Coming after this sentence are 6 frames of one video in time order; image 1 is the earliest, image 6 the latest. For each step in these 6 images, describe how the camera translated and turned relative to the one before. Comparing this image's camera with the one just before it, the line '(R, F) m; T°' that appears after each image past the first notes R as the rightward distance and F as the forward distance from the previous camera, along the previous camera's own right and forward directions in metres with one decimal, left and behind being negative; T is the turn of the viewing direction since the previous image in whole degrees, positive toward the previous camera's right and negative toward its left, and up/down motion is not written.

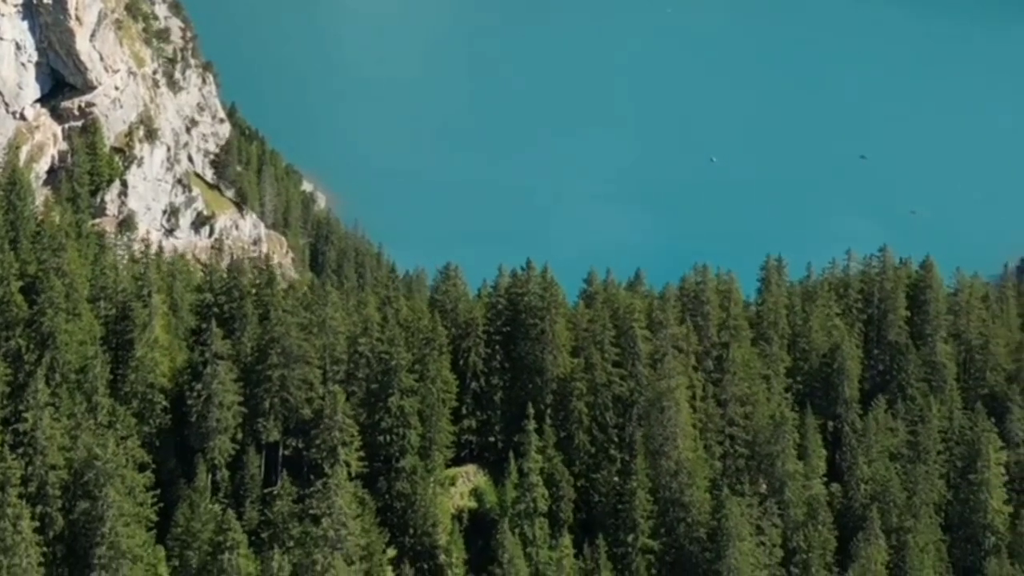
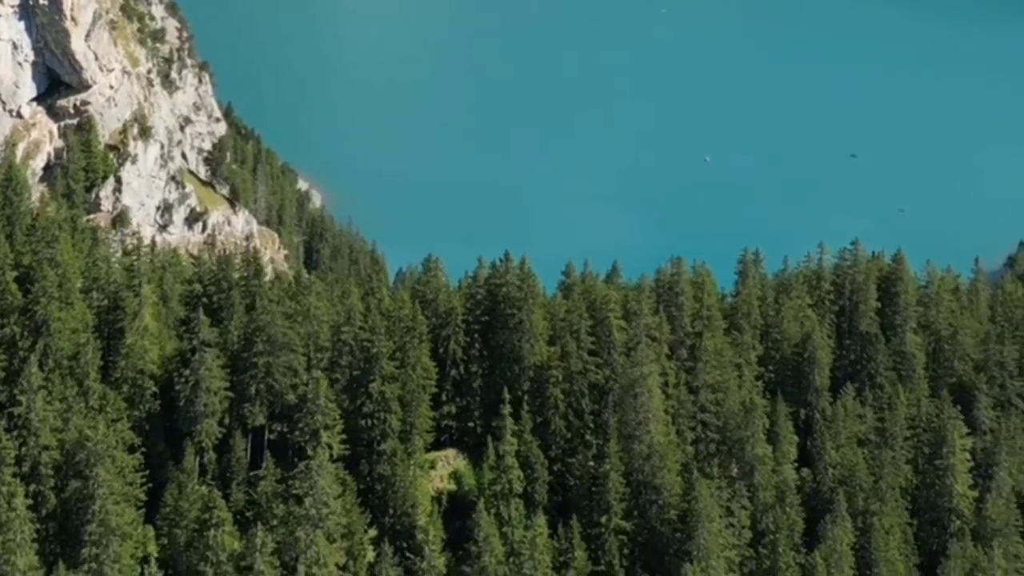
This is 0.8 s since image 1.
(+1.2, -2.9) m; 0°
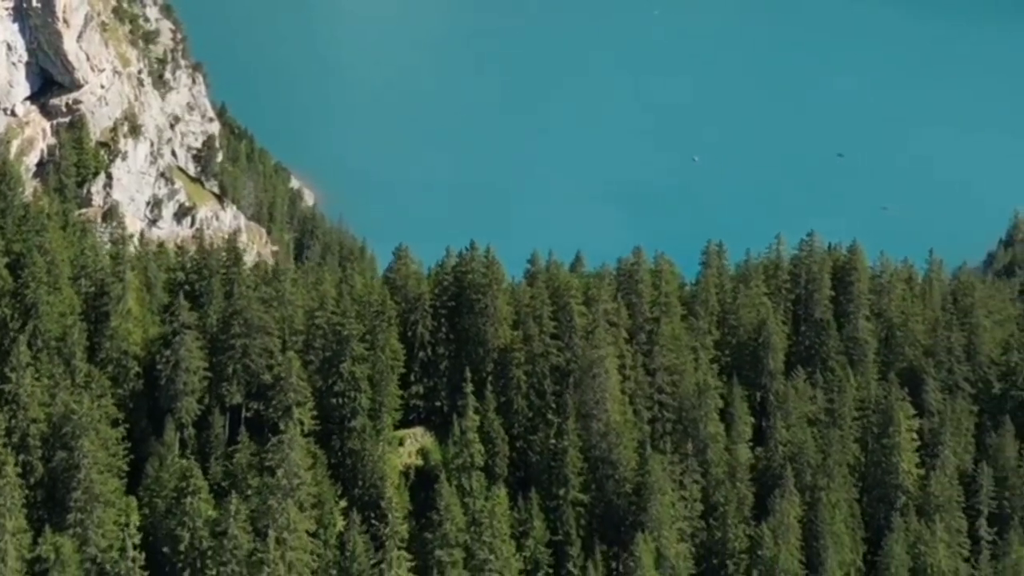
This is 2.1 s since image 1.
(+2.1, -4.9) m; 0°
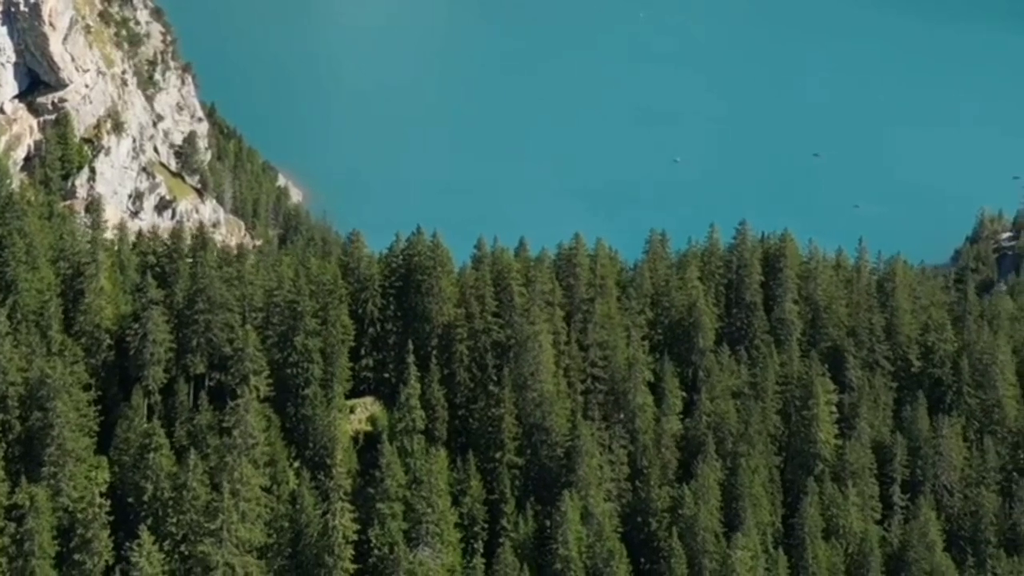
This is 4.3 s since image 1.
(+3.8, -8.0) m; 0°
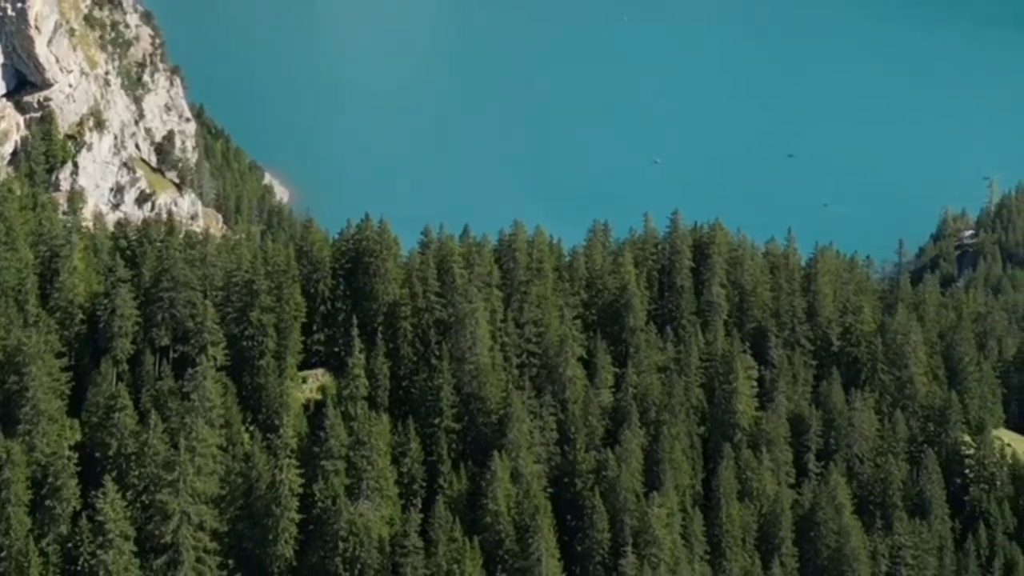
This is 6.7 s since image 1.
(+4.4, -9.2) m; 0°
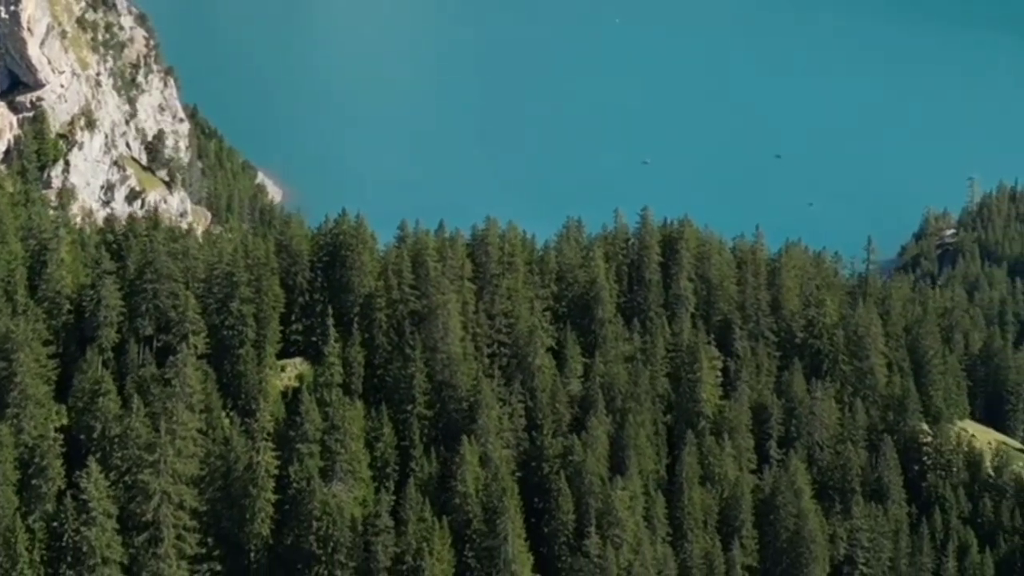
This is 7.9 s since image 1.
(+2.2, -4.5) m; 0°
